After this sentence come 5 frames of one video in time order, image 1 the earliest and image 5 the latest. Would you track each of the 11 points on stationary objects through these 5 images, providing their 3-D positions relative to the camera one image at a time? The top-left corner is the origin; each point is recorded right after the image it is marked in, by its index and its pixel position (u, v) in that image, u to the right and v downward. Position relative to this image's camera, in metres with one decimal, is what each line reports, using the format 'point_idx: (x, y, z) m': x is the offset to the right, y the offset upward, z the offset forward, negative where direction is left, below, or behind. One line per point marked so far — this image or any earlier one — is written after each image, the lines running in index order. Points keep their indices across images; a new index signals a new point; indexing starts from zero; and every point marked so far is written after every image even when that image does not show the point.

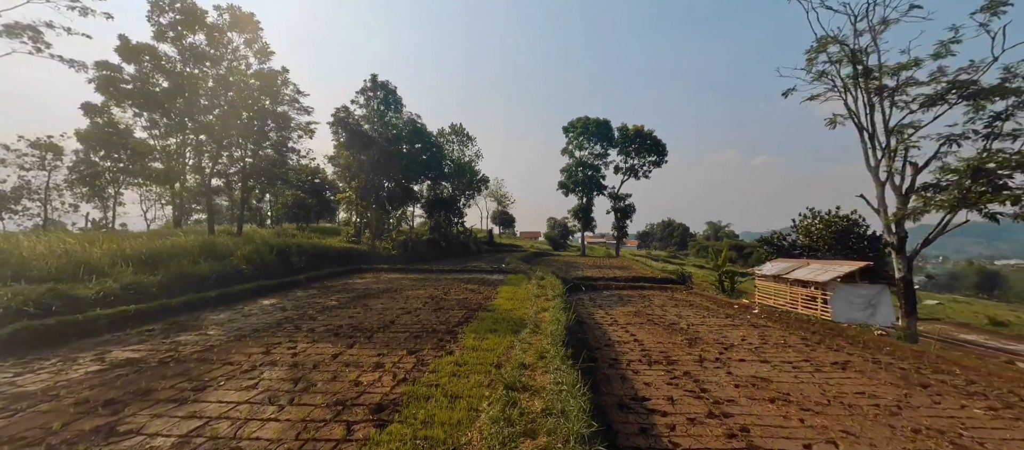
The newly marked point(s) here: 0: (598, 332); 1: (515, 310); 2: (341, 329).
0: (+2.3, -2.9, +11.1) m
1: (+0.1, -1.9, +9.3) m
2: (-2.9, -1.8, +7.2) m
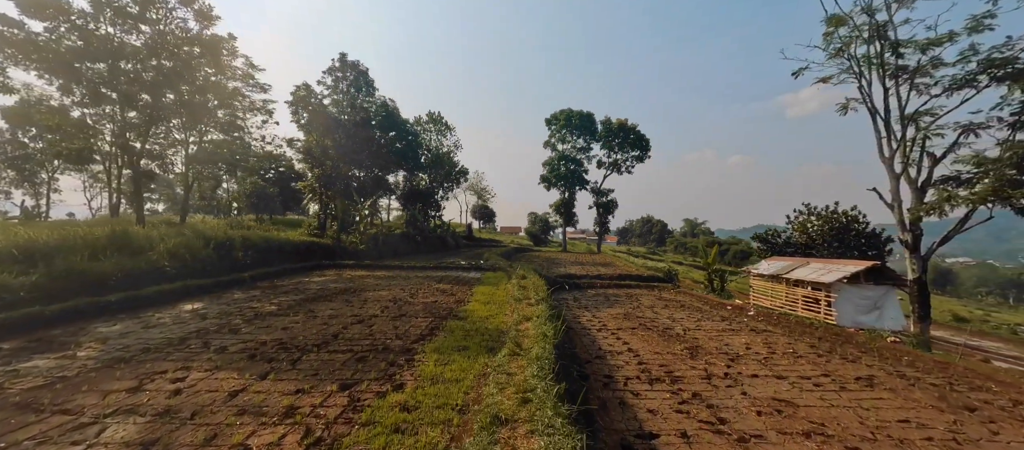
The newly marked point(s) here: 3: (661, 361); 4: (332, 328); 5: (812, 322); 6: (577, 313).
0: (+1.7, -2.7, +9.7) m
1: (-0.4, -1.7, +7.8) m
2: (-3.3, -1.6, +5.6) m
3: (+3.0, -2.8, +8.6) m
4: (-2.9, -1.7, +6.7) m
5: (+8.9, -2.9, +12.5) m
6: (+2.0, -2.7, +12.9) m
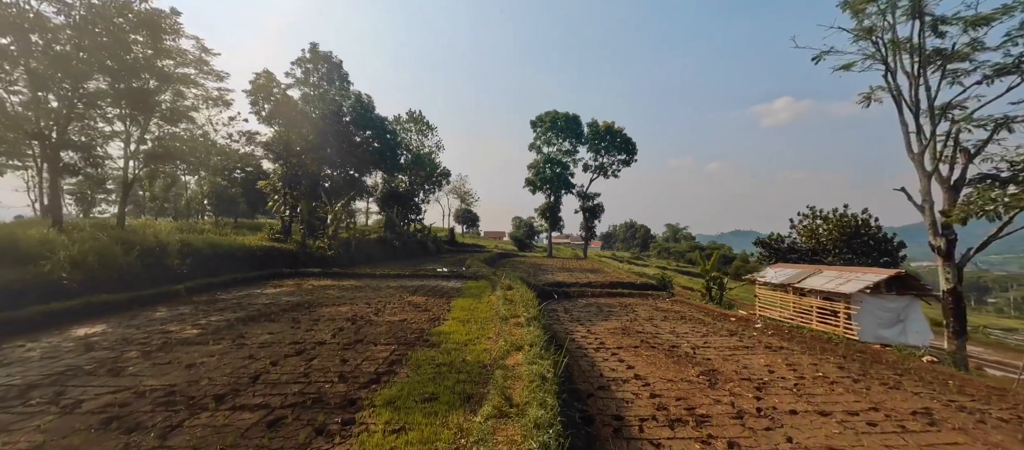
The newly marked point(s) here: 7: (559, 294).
0: (+1.4, -2.8, +8.2) m
1: (-0.6, -1.8, +6.2) m
2: (-3.4, -1.6, +3.8) m
3: (+2.8, -2.8, +7.1) m
4: (-3.0, -1.7, +5.0) m
5: (+8.5, -3.0, +11.2) m
6: (+1.6, -2.8, +11.4) m
7: (+1.9, -2.9, +17.4) m
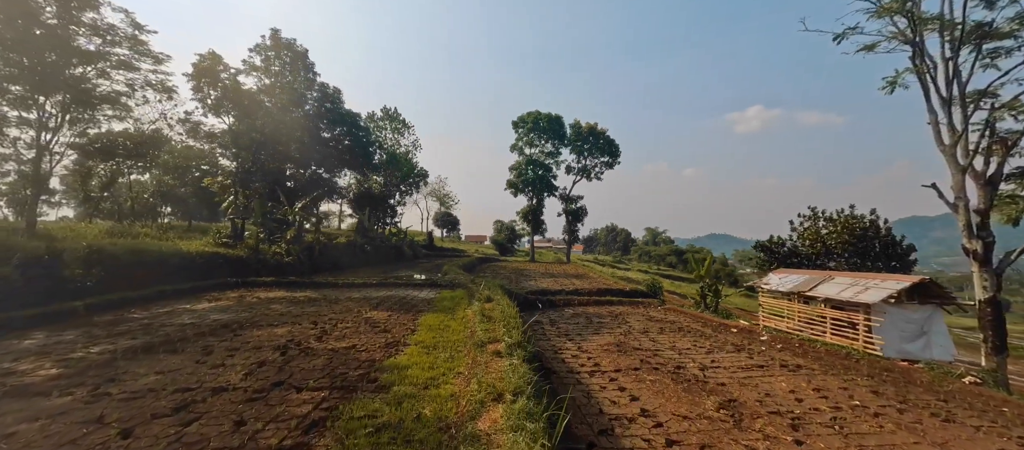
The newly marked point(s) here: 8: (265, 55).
0: (+1.1, -2.8, +6.7) m
1: (-0.9, -1.8, +4.5) m
2: (-3.6, -1.6, +2.1) m
3: (+2.5, -2.8, +5.6) m
4: (-3.2, -1.7, +3.3) m
5: (+8.0, -3.0, +10.0) m
6: (+1.1, -2.9, +9.9) m
7: (+1.2, -3.0, +15.9) m
8: (-11.4, +7.8, +19.4) m
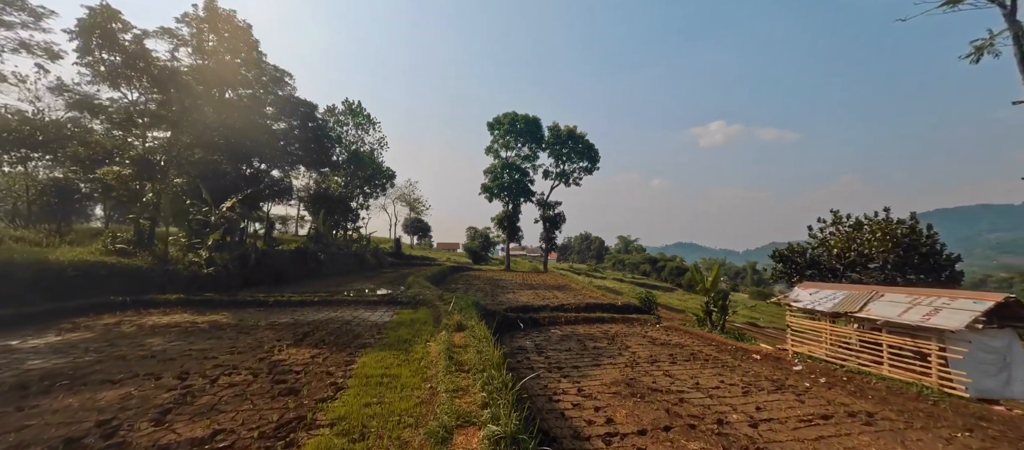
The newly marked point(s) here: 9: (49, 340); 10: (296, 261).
0: (+0.9, -2.7, +4.1) m
1: (-0.9, -1.7, +1.9) m
2: (-3.4, -1.4, -0.7) m
3: (+2.4, -2.8, +3.1) m
4: (-3.2, -1.5, +0.5) m
5: (+7.6, -3.1, +7.8) m
6: (+0.7, -2.9, +7.3) m
7: (+0.4, -3.1, +13.3) m
8: (-12.3, +7.7, +16.2) m
9: (-7.5, -1.8, +6.8) m
10: (-9.9, -1.7, +19.3) m
